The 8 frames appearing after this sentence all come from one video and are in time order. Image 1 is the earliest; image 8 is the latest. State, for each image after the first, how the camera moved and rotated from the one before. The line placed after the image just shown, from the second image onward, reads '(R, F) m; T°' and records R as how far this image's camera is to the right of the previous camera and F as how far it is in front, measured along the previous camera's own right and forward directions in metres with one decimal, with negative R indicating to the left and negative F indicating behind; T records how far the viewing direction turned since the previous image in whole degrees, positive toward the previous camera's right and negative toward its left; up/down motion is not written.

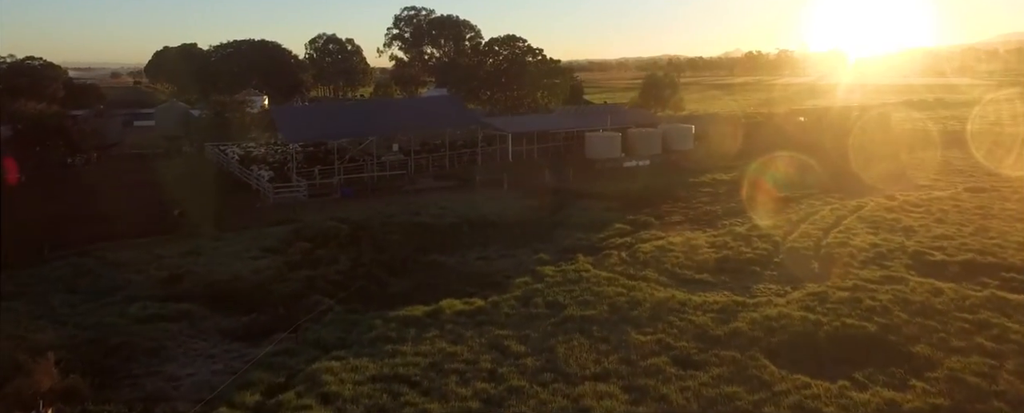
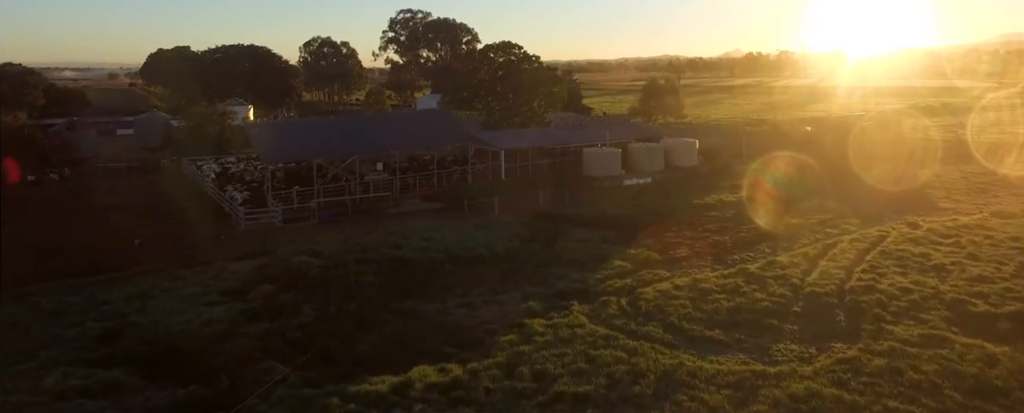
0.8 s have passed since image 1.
(+0.2, +1.4) m; 0°
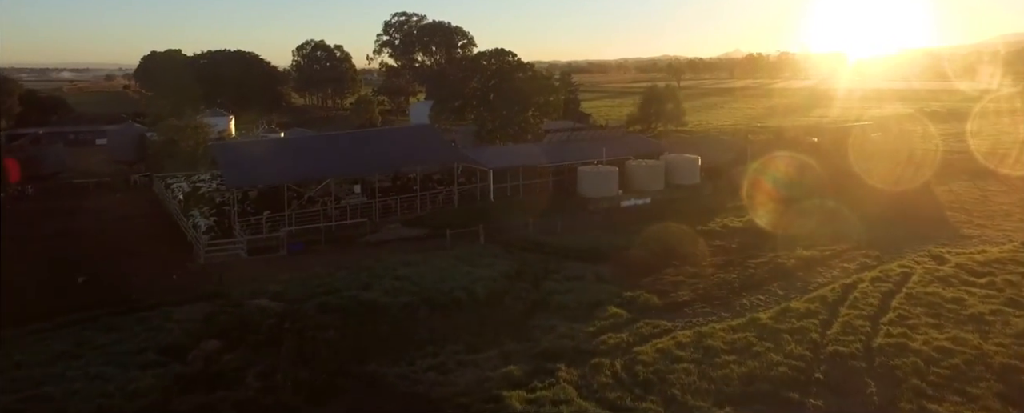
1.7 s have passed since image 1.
(+0.3, +1.5) m; 0°
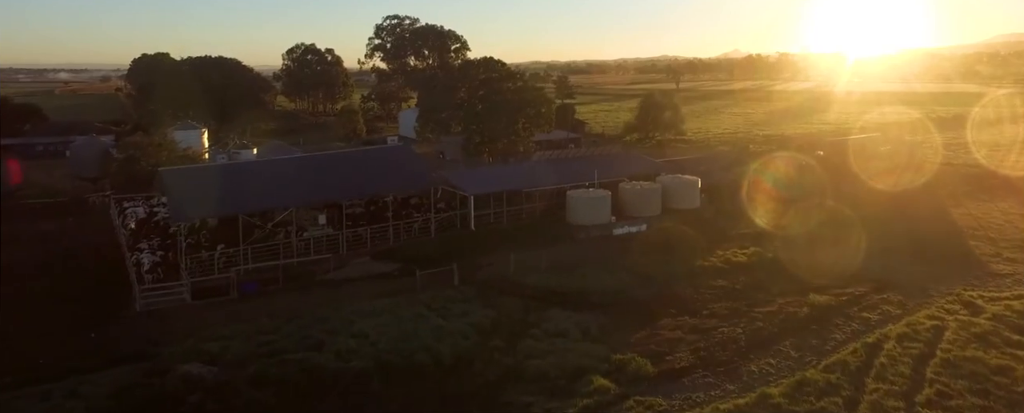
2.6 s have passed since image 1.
(+0.4, +1.7) m; 0°
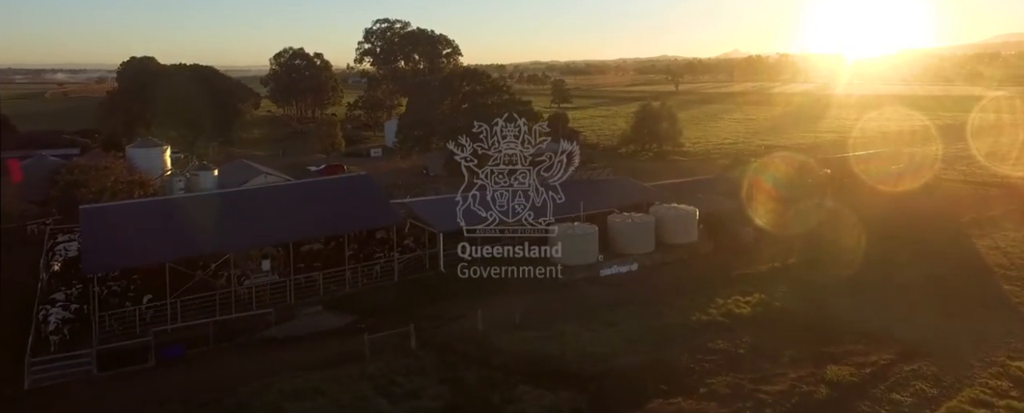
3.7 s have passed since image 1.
(+0.6, +2.1) m; 0°
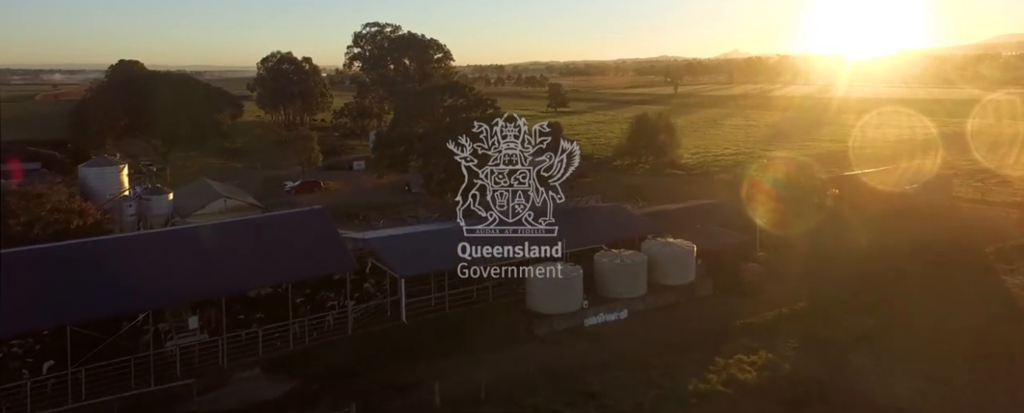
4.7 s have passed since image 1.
(+0.6, +2.0) m; 0°
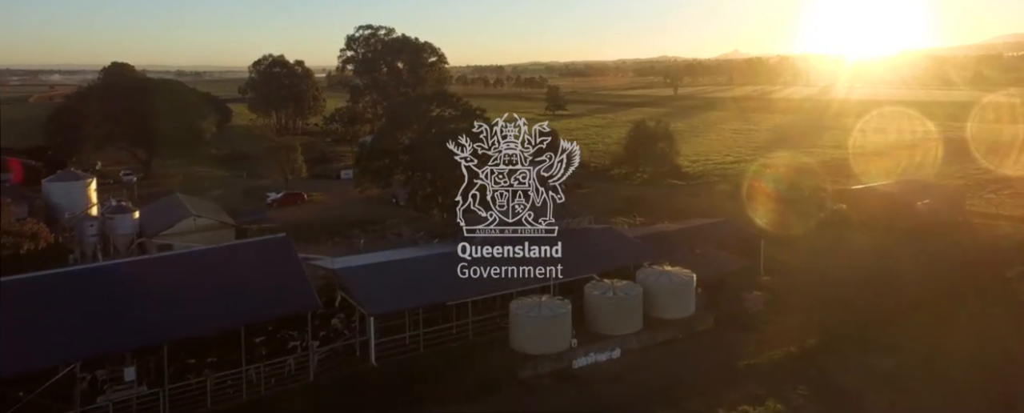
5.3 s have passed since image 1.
(+0.4, +1.4) m; 0°
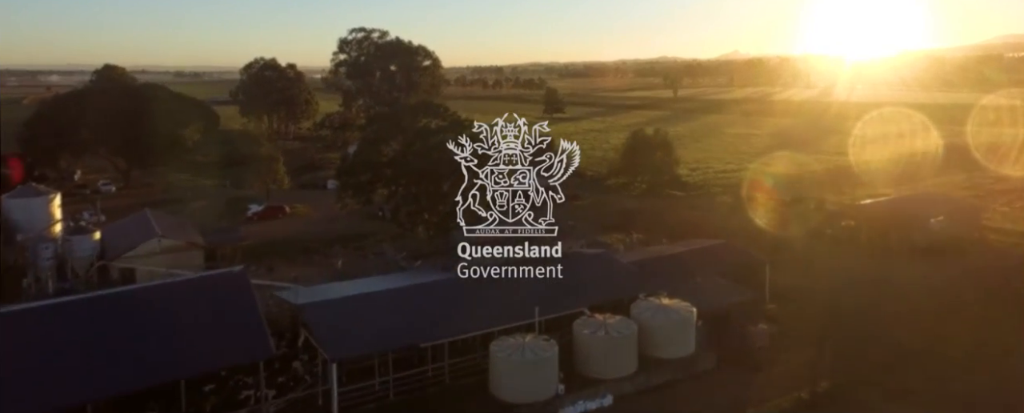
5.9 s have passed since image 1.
(+0.4, +1.4) m; 0°
